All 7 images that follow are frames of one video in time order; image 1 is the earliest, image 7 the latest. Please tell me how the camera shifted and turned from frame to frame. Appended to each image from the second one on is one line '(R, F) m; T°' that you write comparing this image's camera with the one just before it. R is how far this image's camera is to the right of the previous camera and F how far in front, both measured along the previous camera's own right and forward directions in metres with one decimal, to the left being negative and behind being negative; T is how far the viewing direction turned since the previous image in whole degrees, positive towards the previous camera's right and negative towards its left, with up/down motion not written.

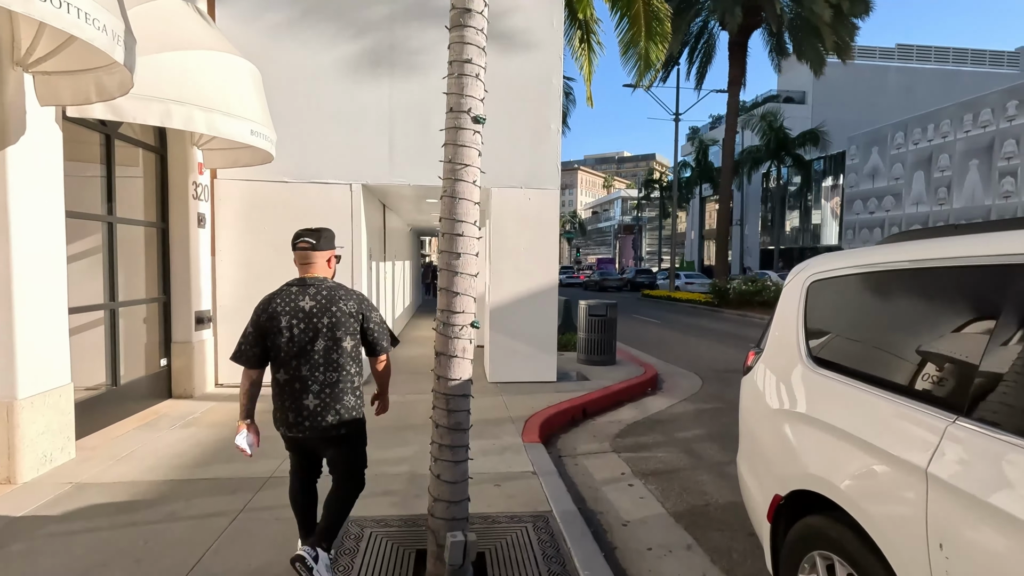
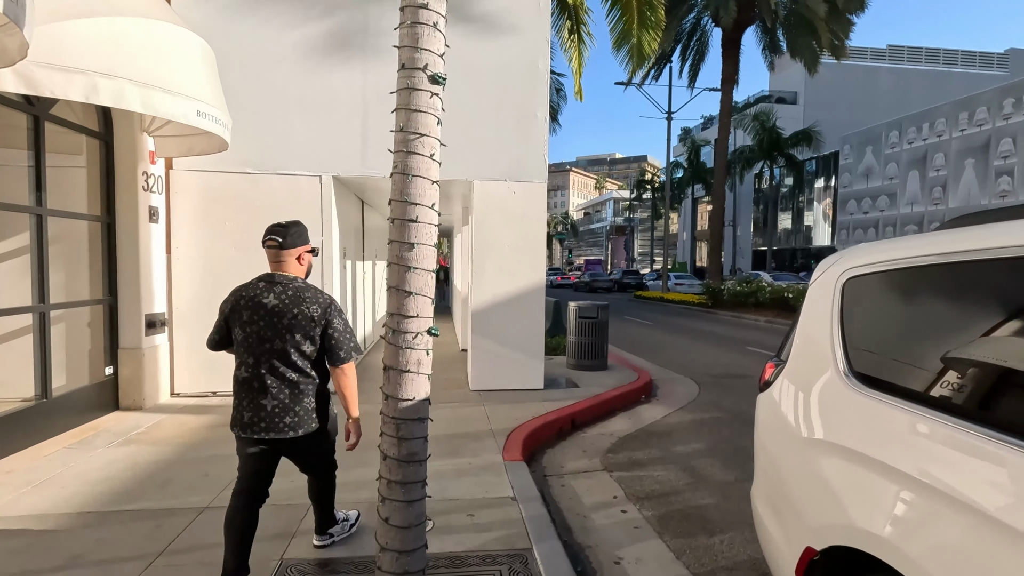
(+0.1, +0.6) m; +1°
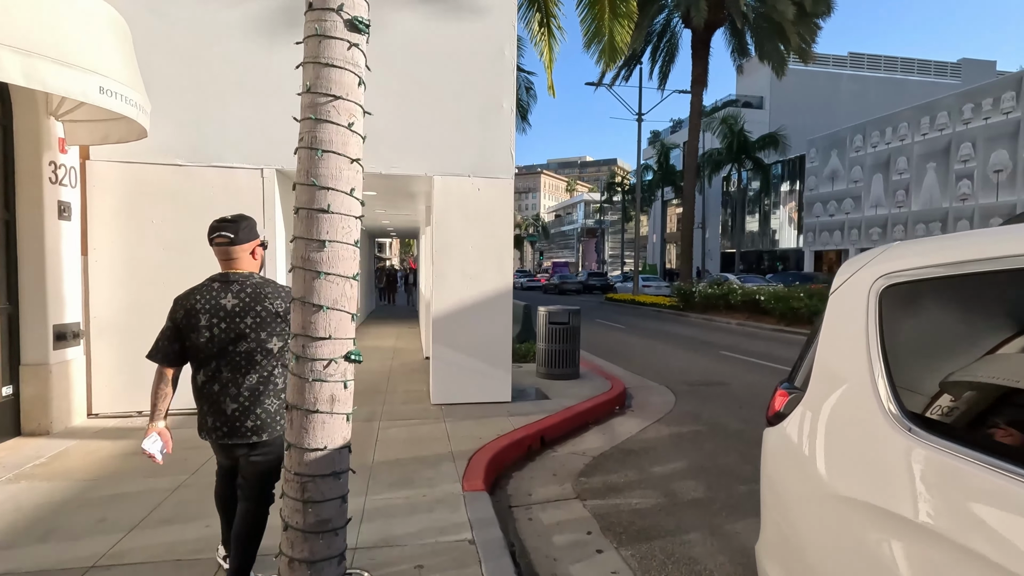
(+0.1, +0.6) m; +3°
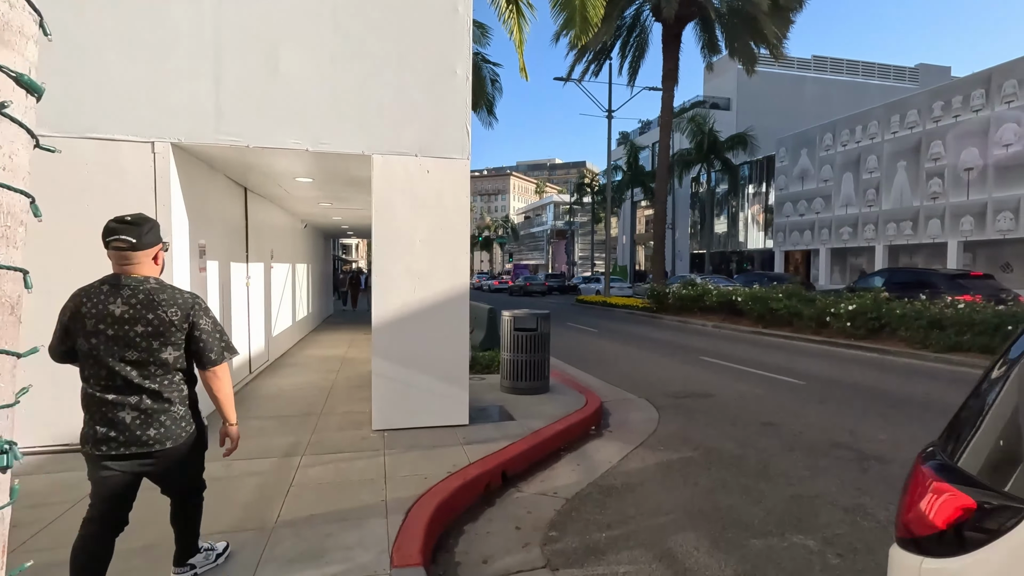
(+0.2, +1.2) m; +3°
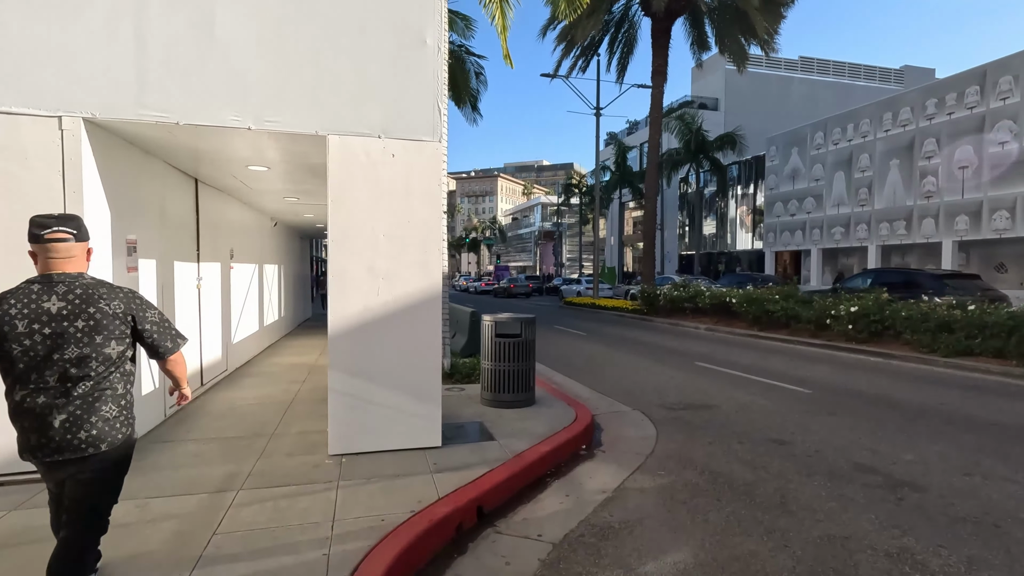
(+0.1, +0.8) m; +1°
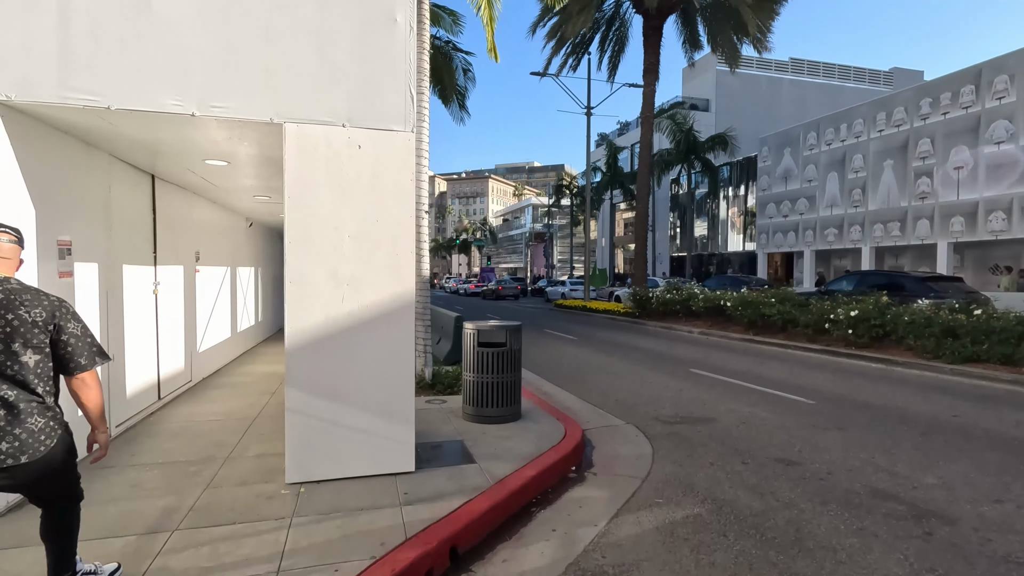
(+0.1, +0.6) m; +1°
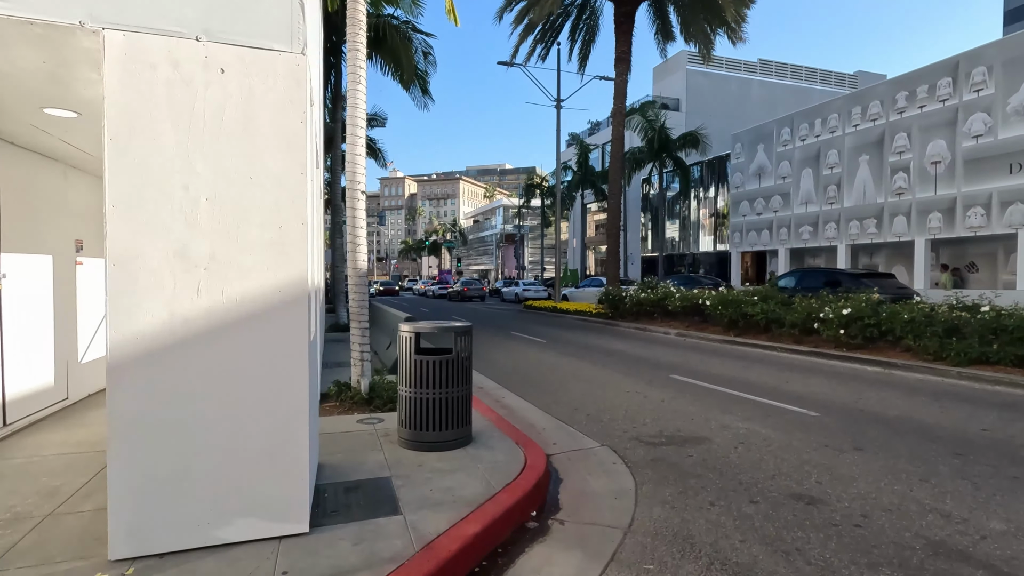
(+0.3, +1.4) m; +3°
